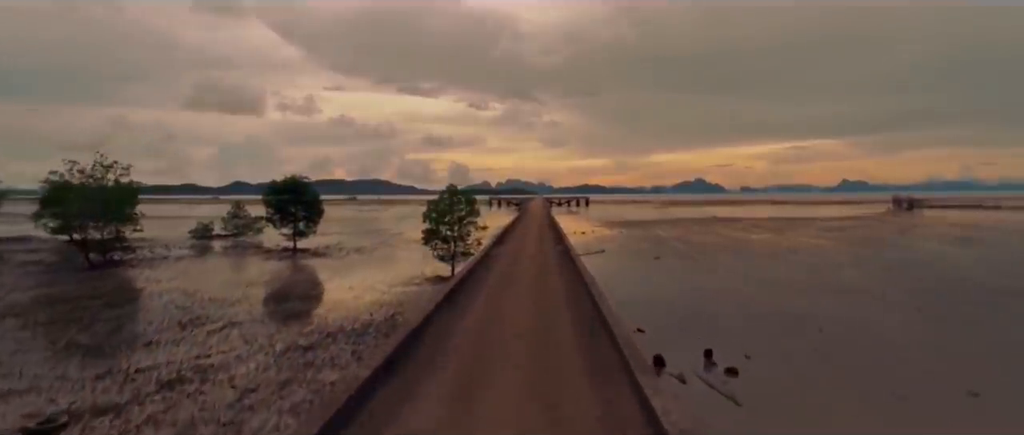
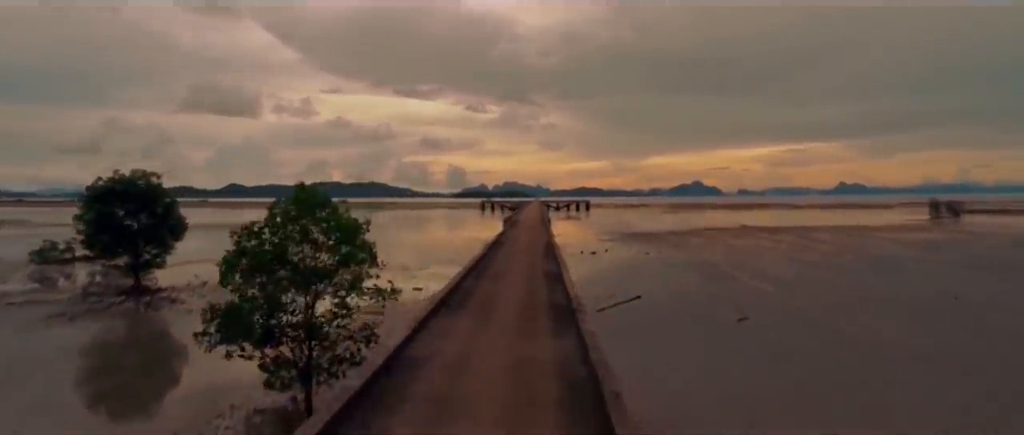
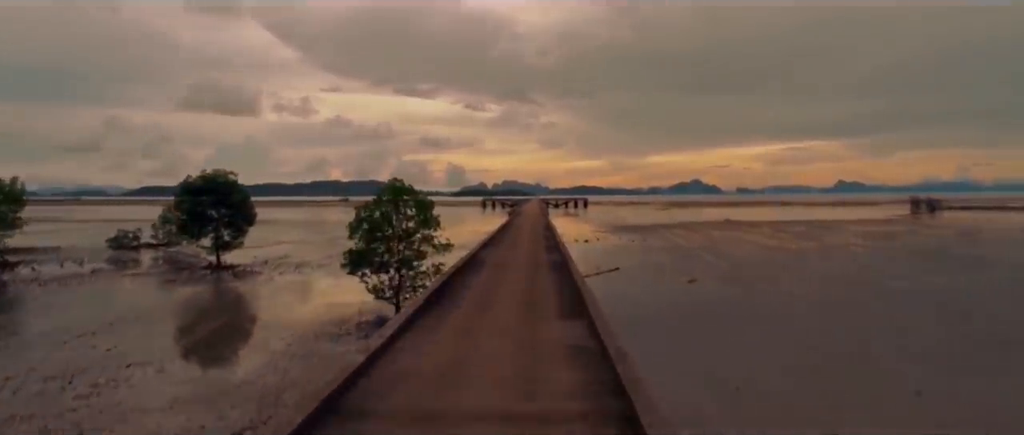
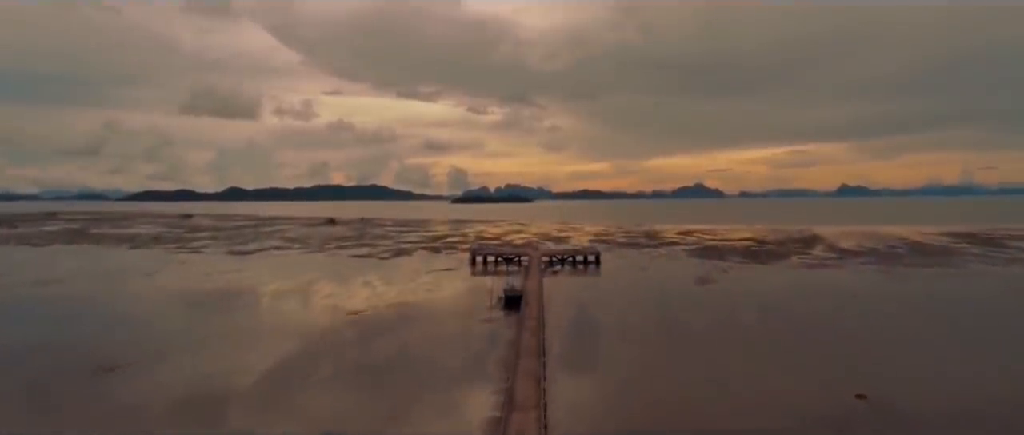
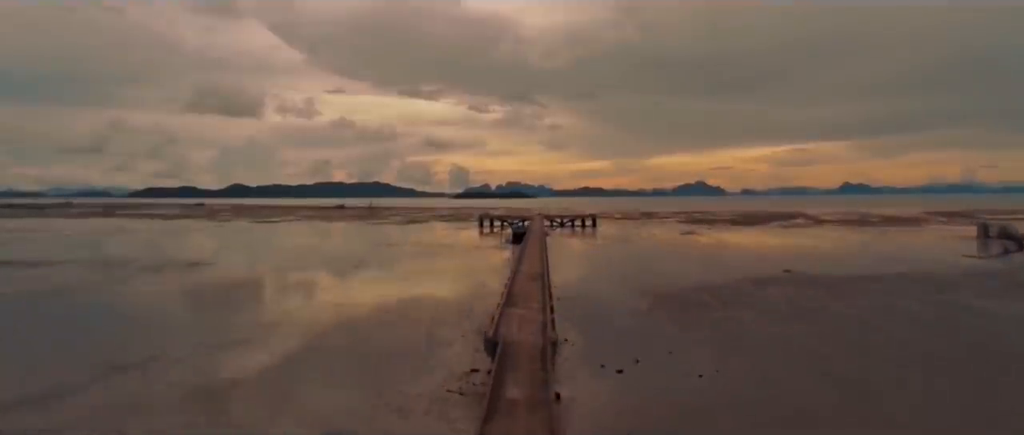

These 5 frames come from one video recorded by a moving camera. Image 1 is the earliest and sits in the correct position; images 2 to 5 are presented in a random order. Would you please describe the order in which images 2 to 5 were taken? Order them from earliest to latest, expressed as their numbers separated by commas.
3, 2, 5, 4
